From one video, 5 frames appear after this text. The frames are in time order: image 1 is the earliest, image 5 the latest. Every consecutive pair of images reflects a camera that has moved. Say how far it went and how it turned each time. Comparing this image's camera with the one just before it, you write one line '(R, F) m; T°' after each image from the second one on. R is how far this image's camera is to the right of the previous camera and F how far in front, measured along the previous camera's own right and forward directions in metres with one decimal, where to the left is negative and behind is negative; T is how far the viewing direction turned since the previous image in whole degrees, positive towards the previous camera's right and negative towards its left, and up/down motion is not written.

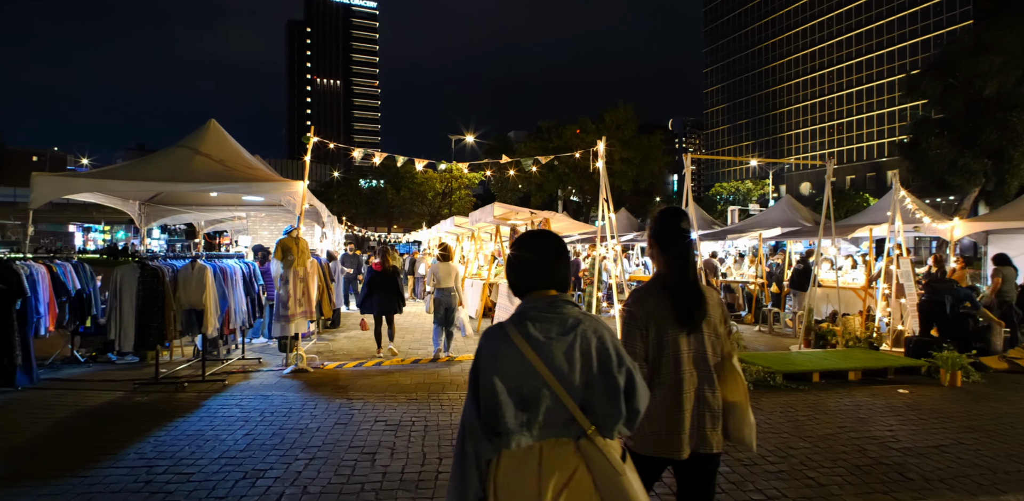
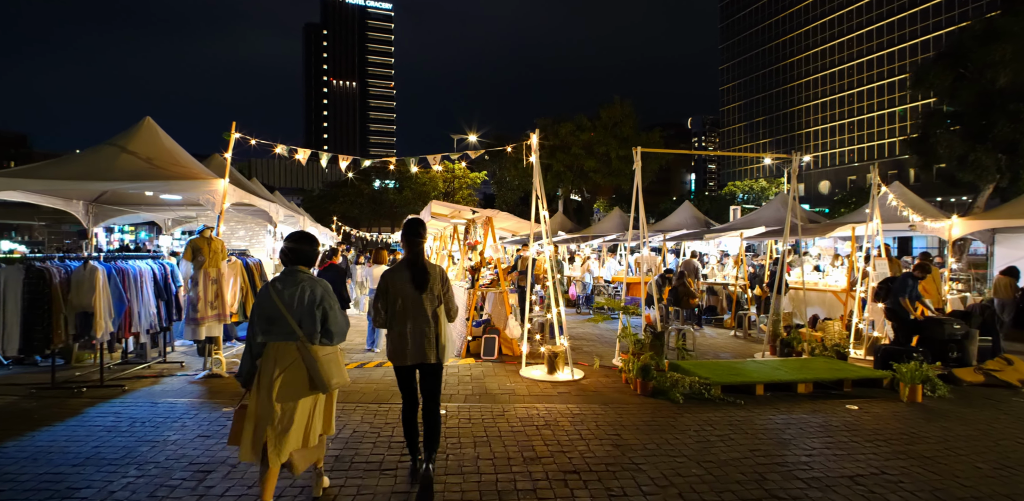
(+1.2, +0.5) m; -3°
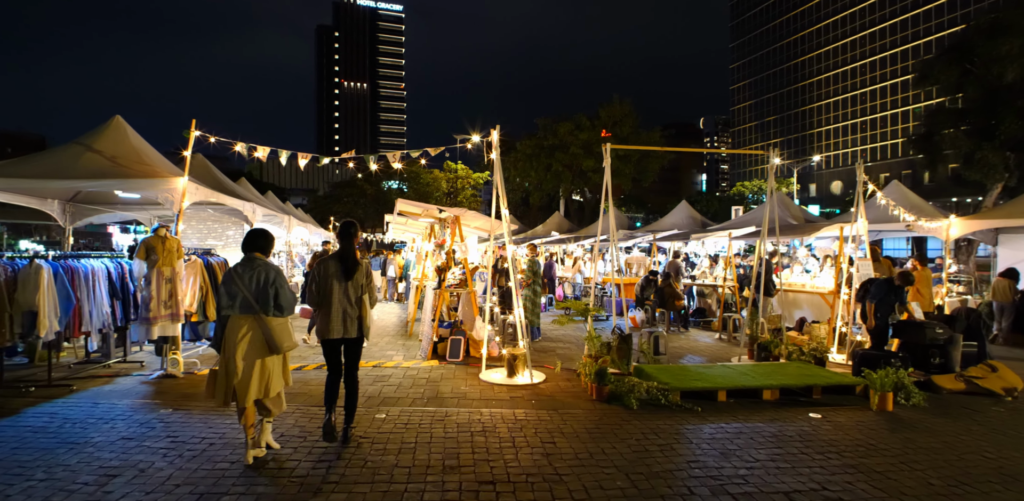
(+0.7, +0.2) m; -2°
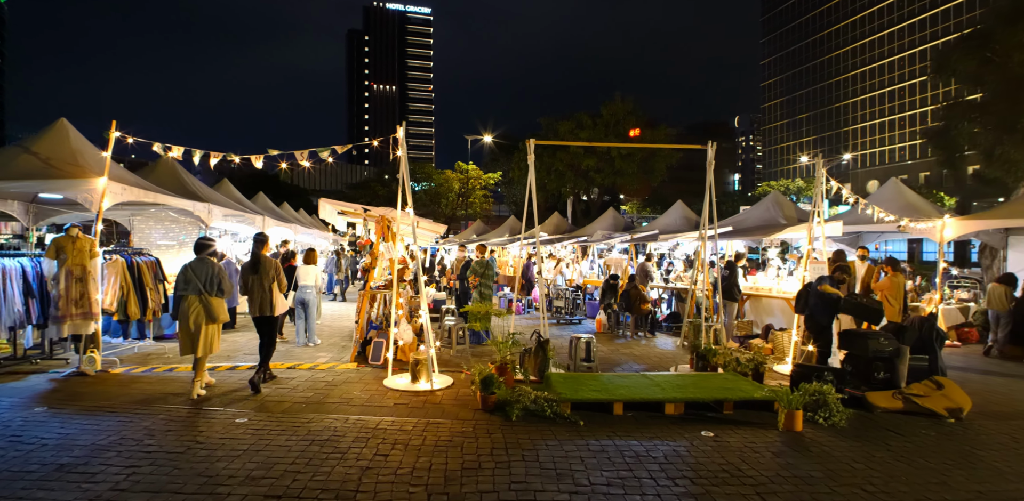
(+1.6, +0.3) m; -4°
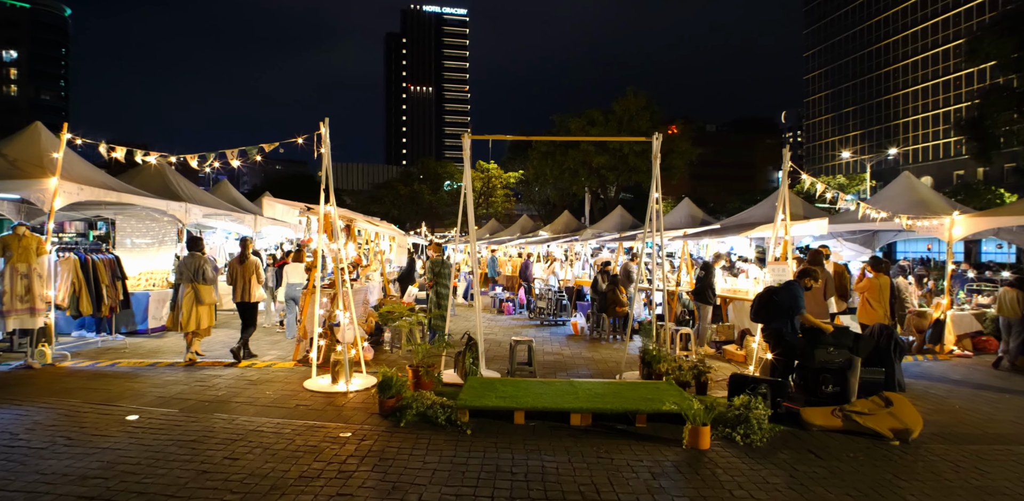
(+1.4, +0.3) m; -5°
